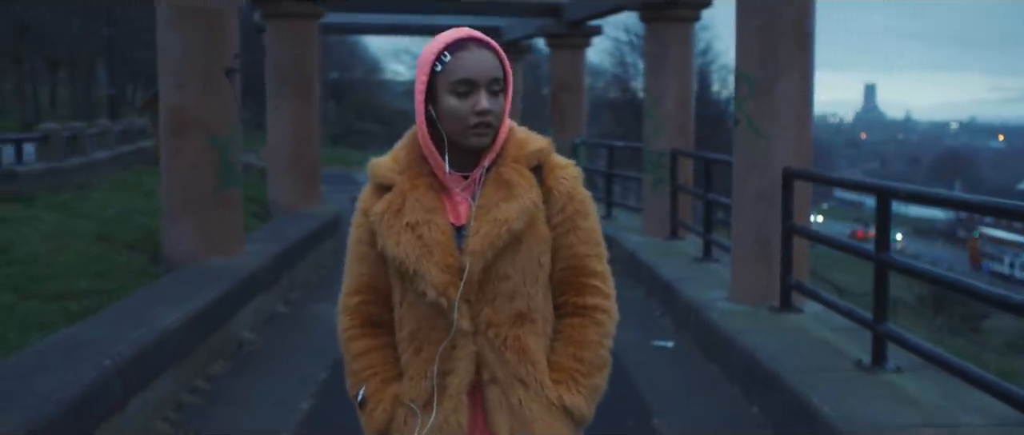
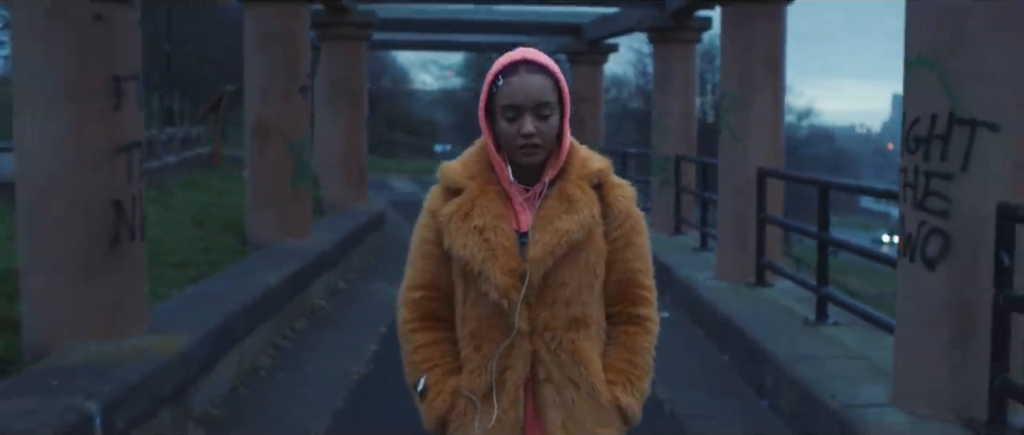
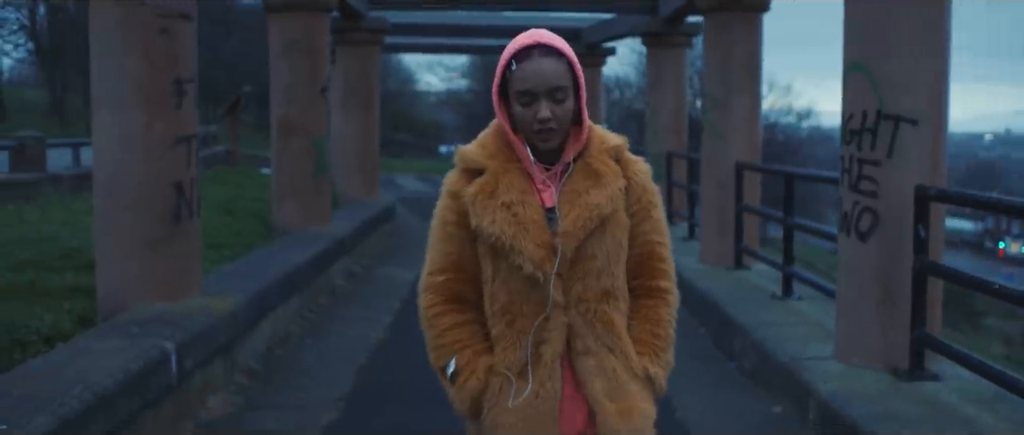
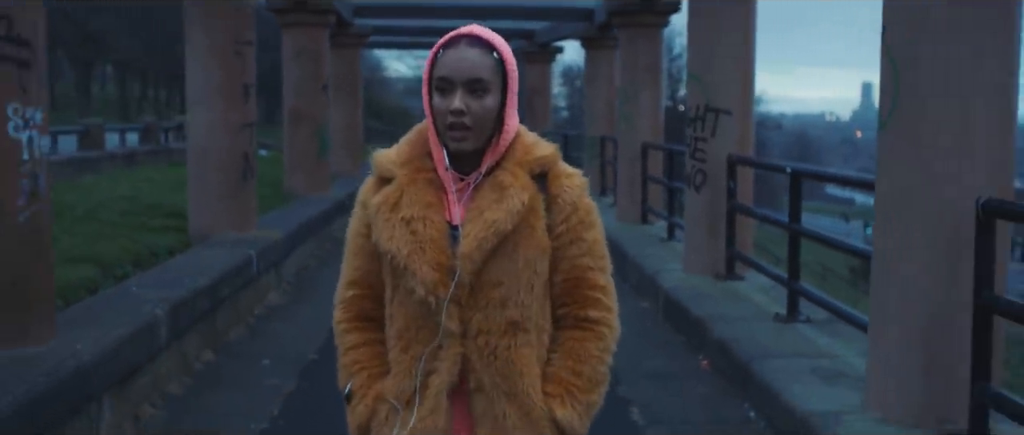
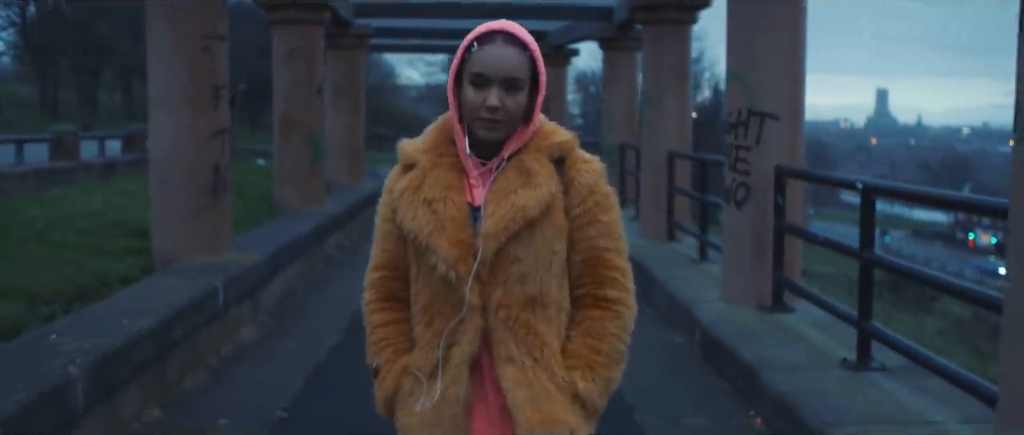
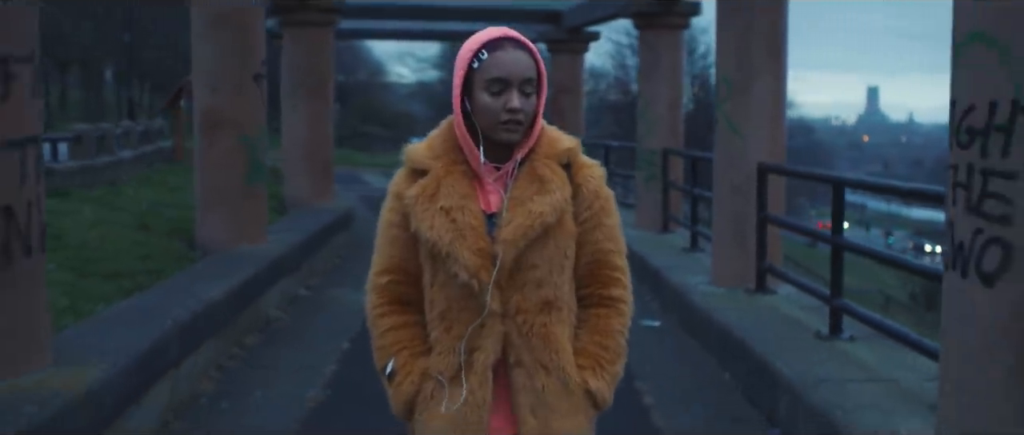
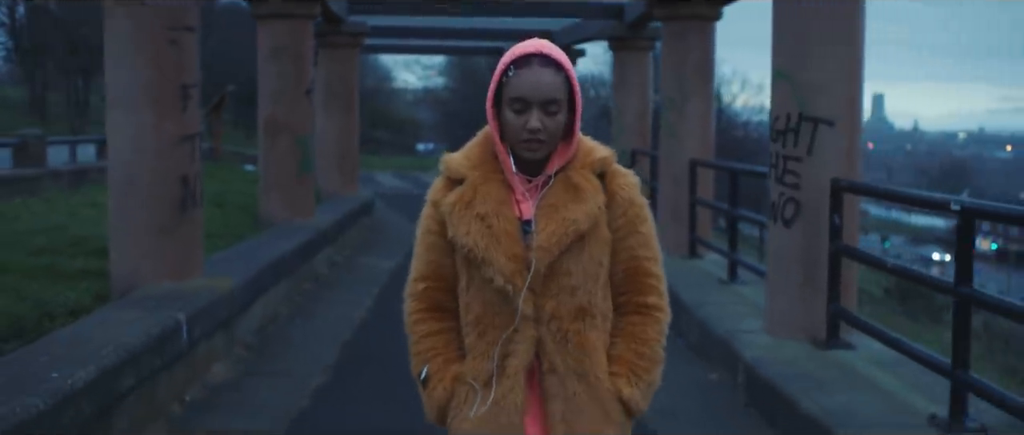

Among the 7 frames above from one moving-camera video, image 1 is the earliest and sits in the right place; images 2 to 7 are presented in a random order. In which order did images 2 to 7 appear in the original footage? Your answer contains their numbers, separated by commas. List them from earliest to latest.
6, 2, 3, 7, 5, 4
